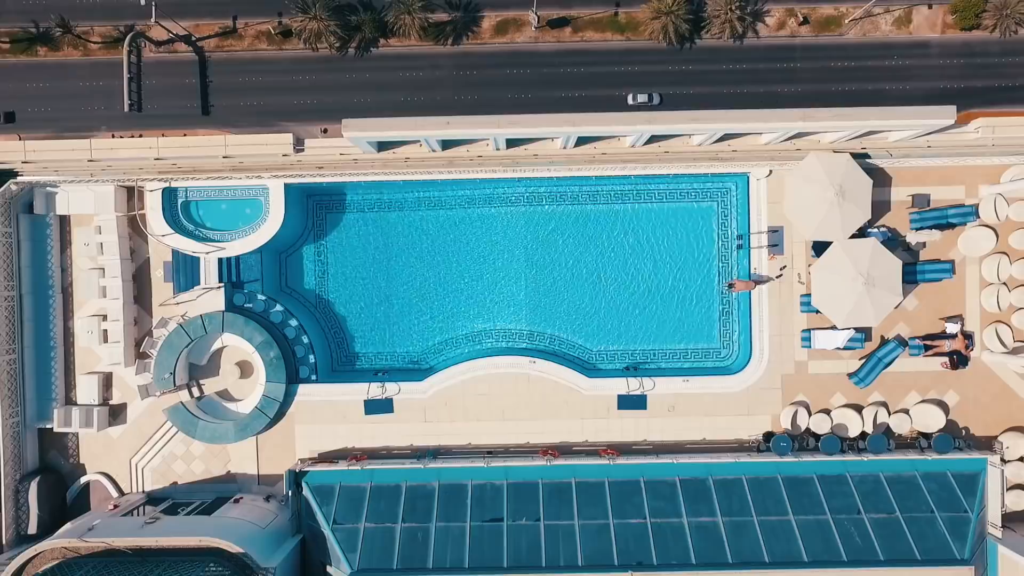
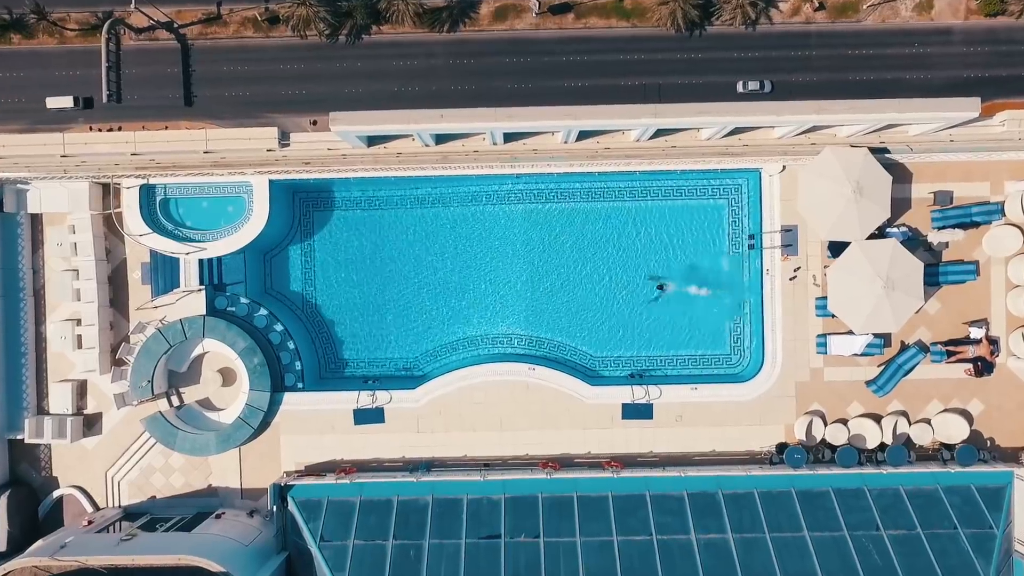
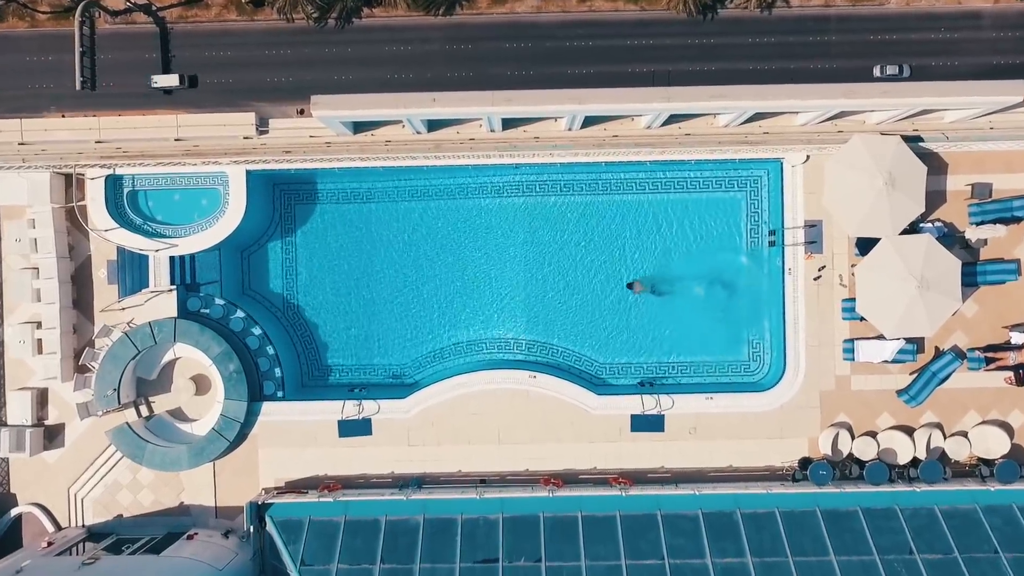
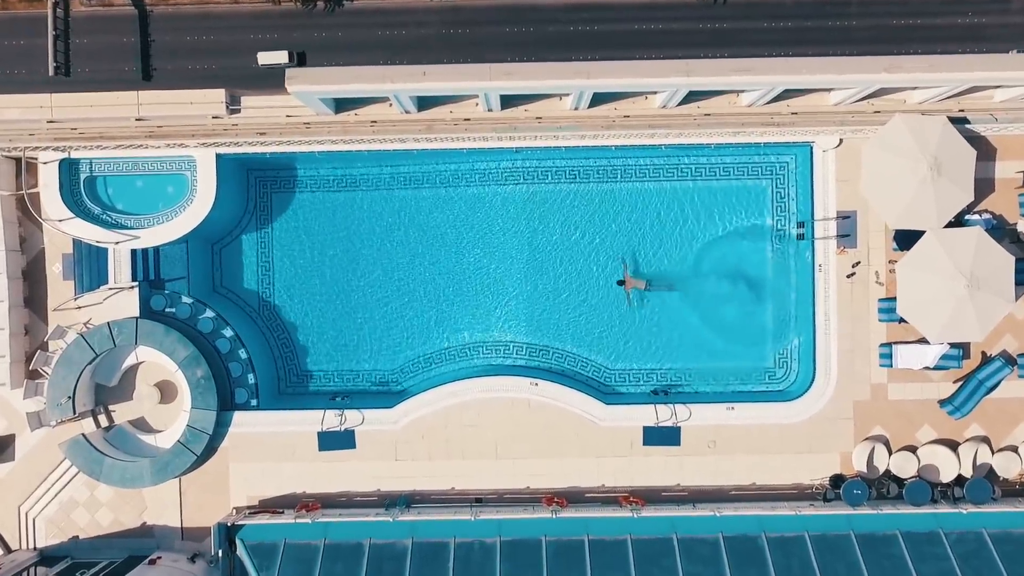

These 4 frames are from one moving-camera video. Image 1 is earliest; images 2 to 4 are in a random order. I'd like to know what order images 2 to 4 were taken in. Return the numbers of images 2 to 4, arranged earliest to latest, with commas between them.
2, 3, 4
